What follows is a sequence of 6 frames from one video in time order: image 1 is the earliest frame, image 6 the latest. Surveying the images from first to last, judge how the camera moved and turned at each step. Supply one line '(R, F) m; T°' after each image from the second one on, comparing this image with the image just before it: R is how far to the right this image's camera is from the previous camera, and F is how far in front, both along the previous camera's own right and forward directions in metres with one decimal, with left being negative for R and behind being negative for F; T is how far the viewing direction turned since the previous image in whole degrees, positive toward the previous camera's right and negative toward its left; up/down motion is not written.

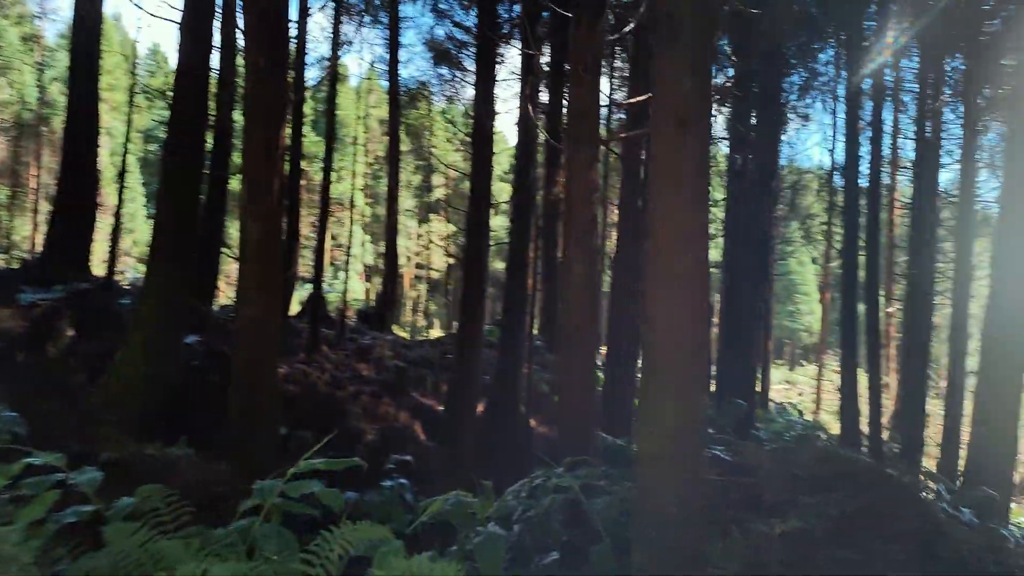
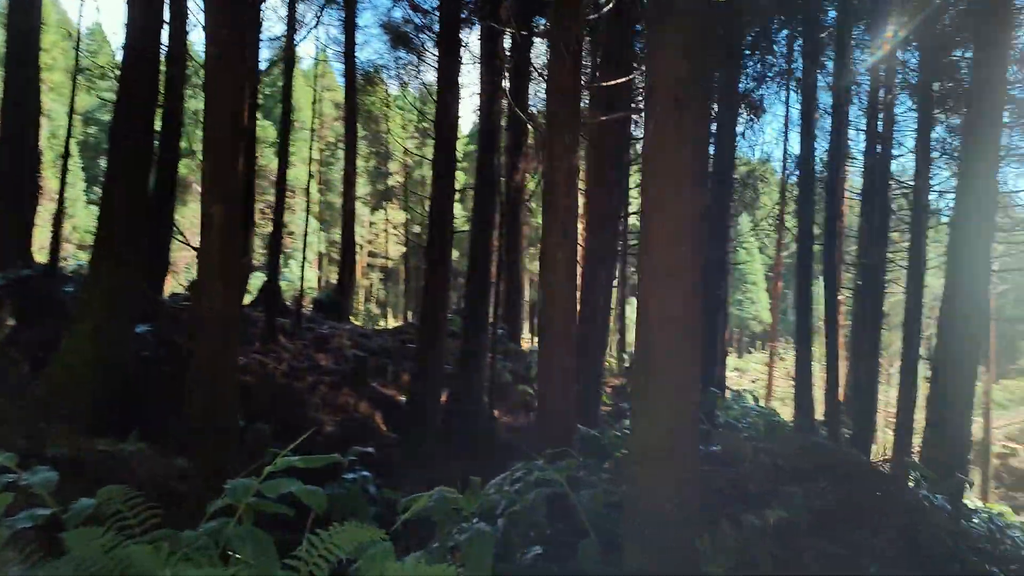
(-0.1, +0.1) m; +4°
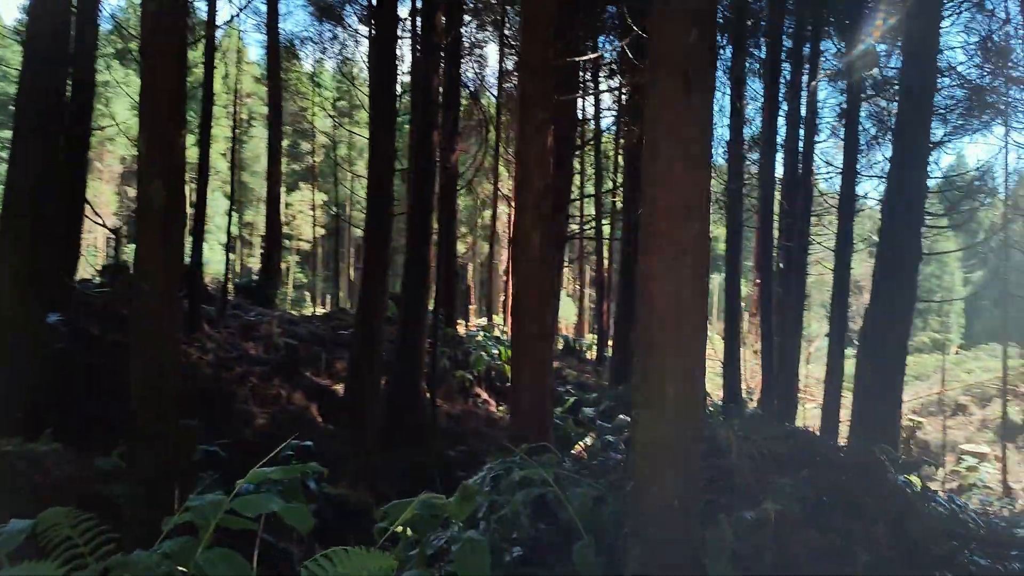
(-0.3, +0.2) m; +6°
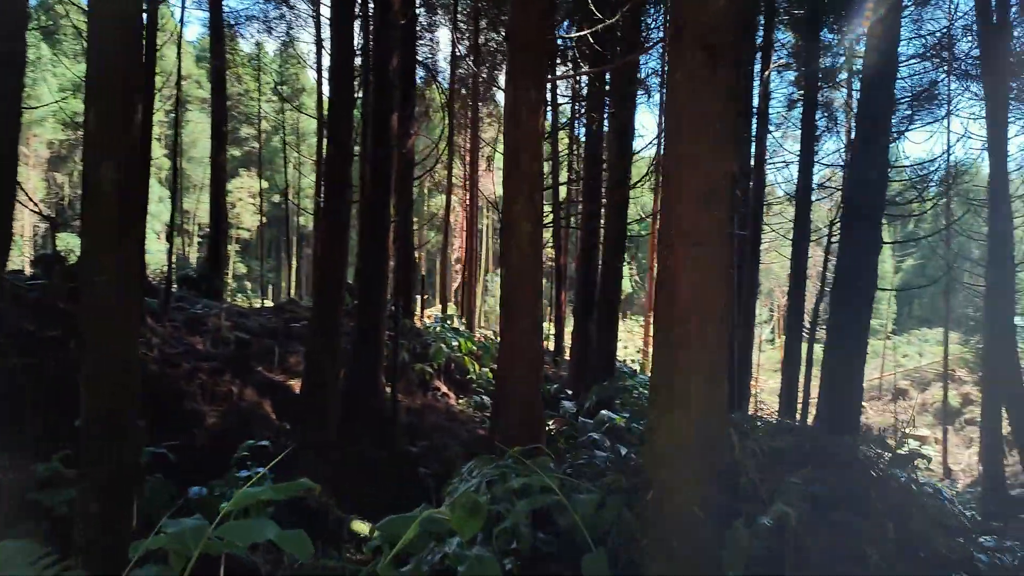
(-0.2, +0.3) m; +4°
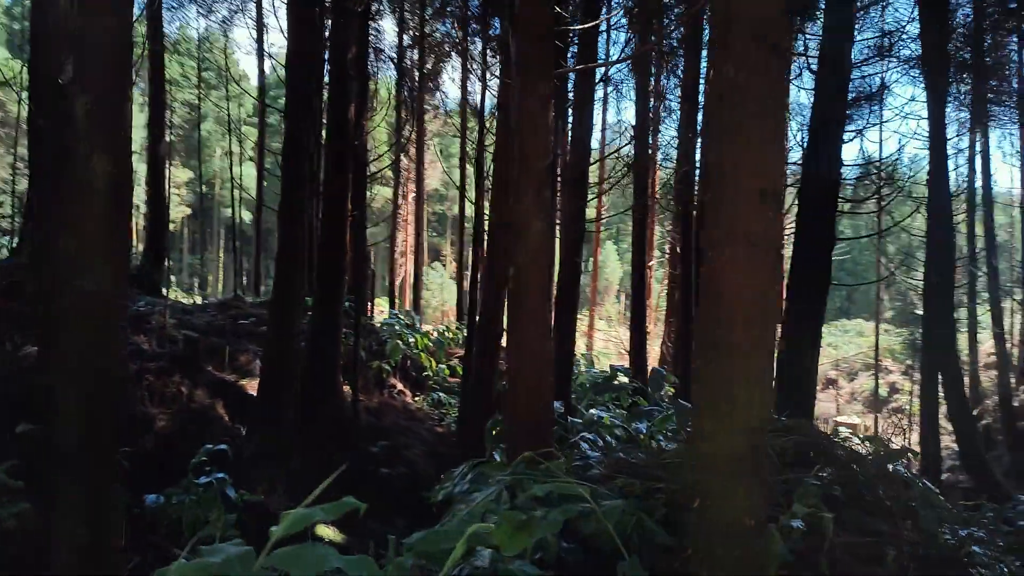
(-0.4, +0.1) m; +5°
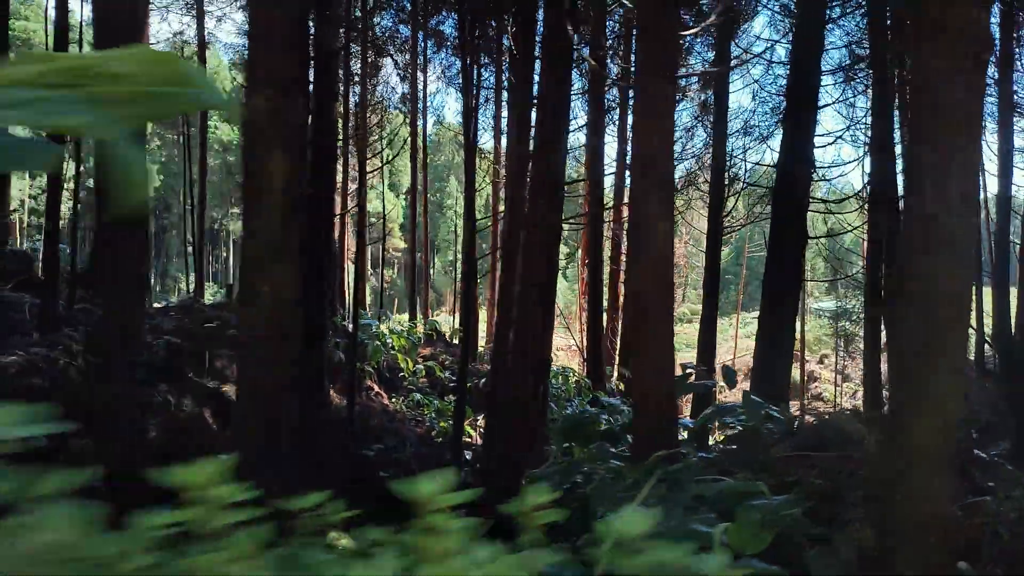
(-1.1, 0.0) m; +8°
